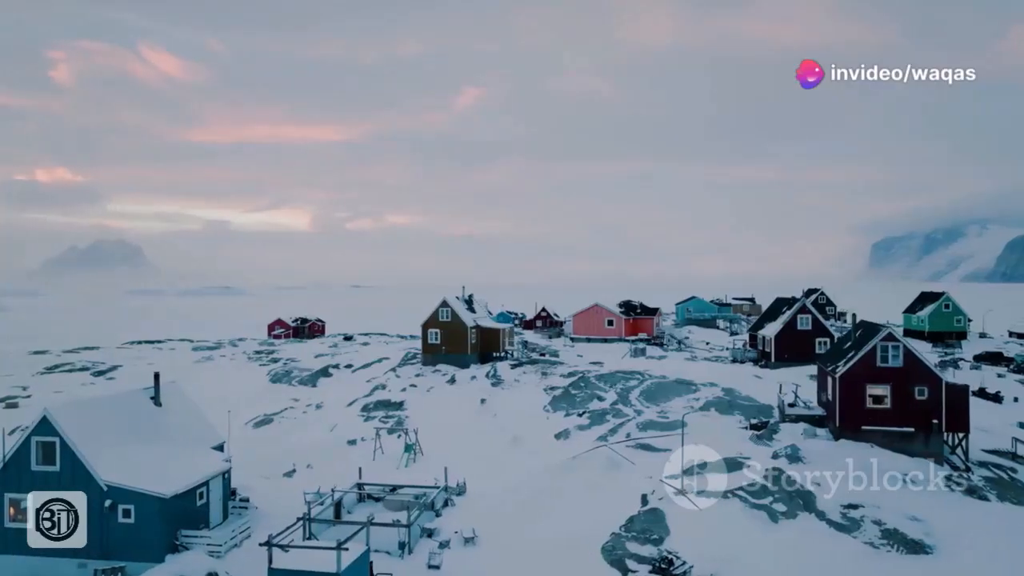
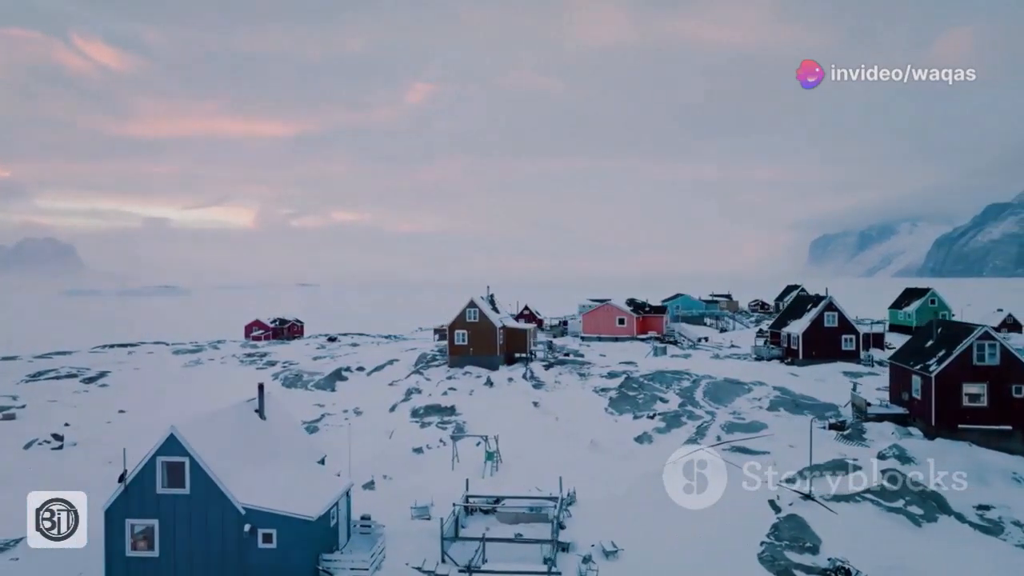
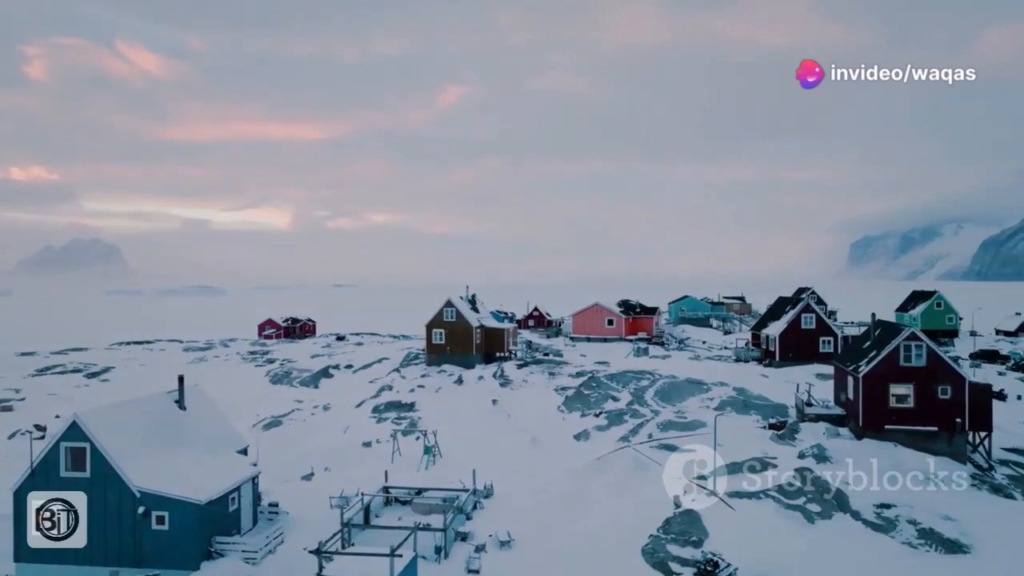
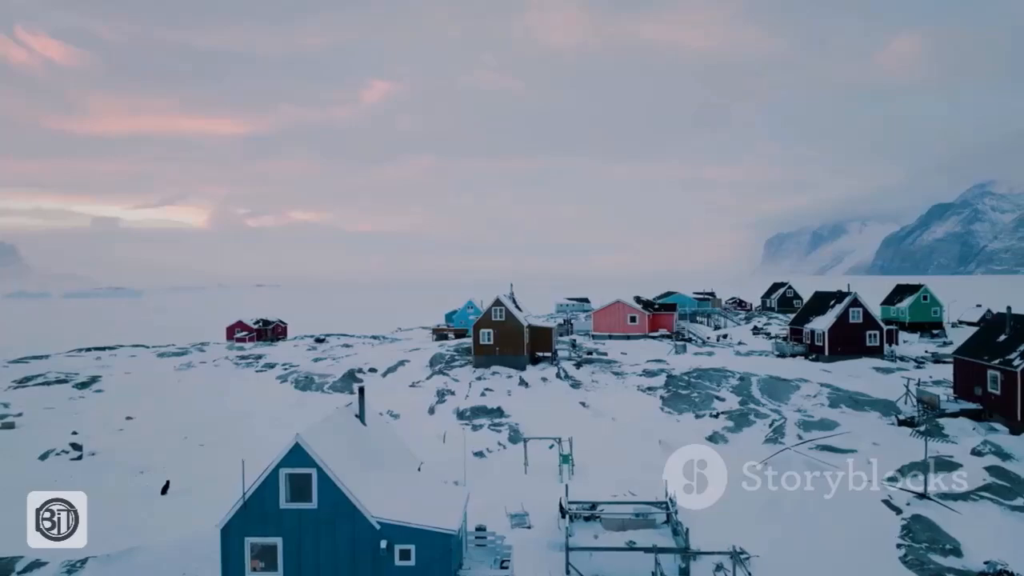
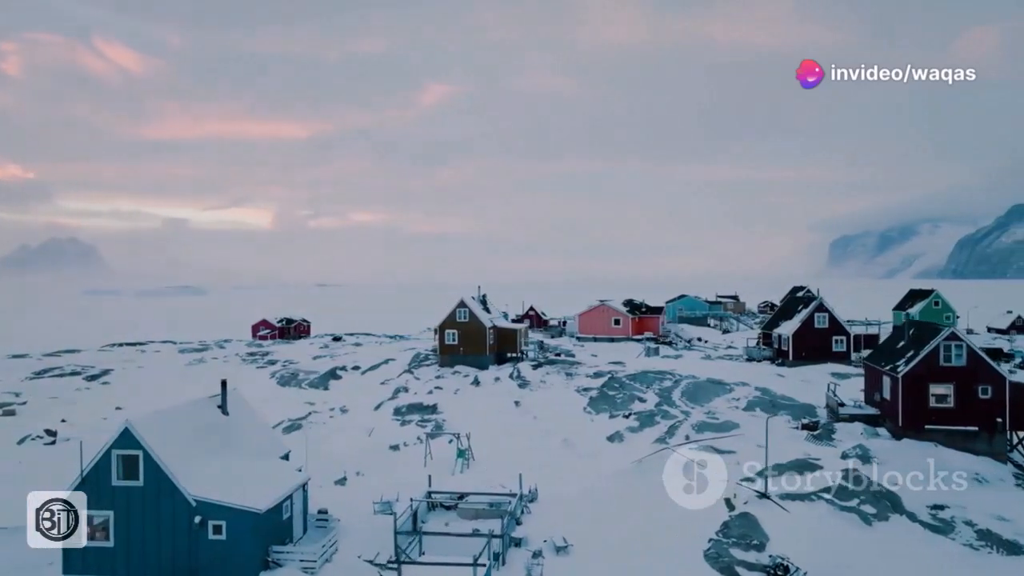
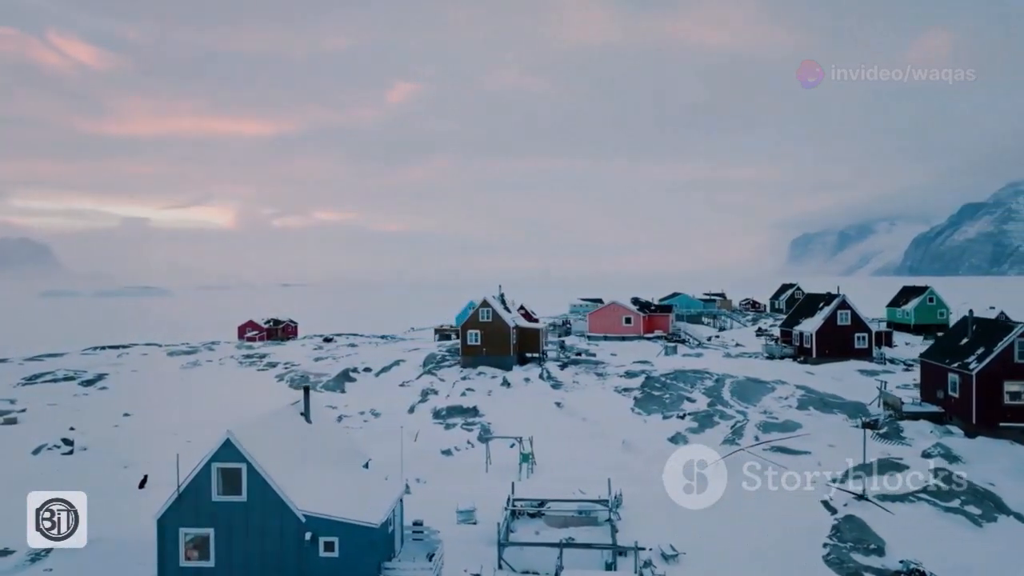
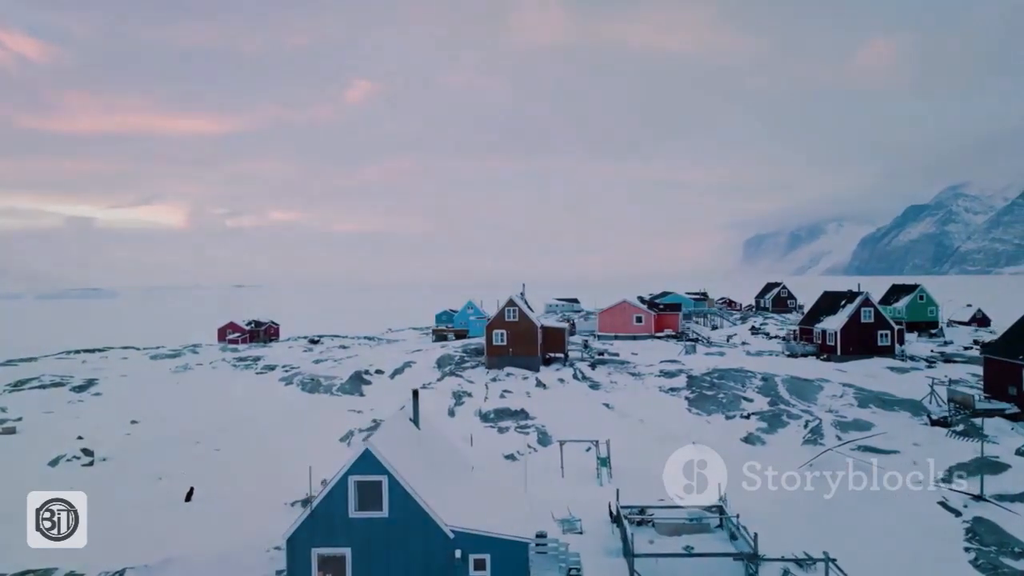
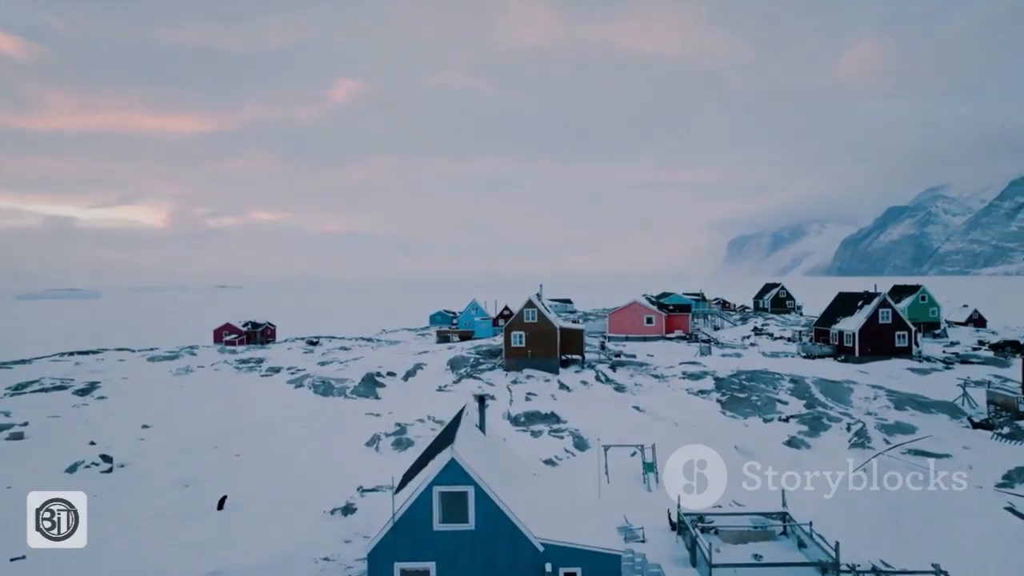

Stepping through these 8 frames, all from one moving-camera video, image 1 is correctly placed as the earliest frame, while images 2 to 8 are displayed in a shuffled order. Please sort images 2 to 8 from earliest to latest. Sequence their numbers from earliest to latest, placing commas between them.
3, 5, 2, 6, 4, 7, 8
